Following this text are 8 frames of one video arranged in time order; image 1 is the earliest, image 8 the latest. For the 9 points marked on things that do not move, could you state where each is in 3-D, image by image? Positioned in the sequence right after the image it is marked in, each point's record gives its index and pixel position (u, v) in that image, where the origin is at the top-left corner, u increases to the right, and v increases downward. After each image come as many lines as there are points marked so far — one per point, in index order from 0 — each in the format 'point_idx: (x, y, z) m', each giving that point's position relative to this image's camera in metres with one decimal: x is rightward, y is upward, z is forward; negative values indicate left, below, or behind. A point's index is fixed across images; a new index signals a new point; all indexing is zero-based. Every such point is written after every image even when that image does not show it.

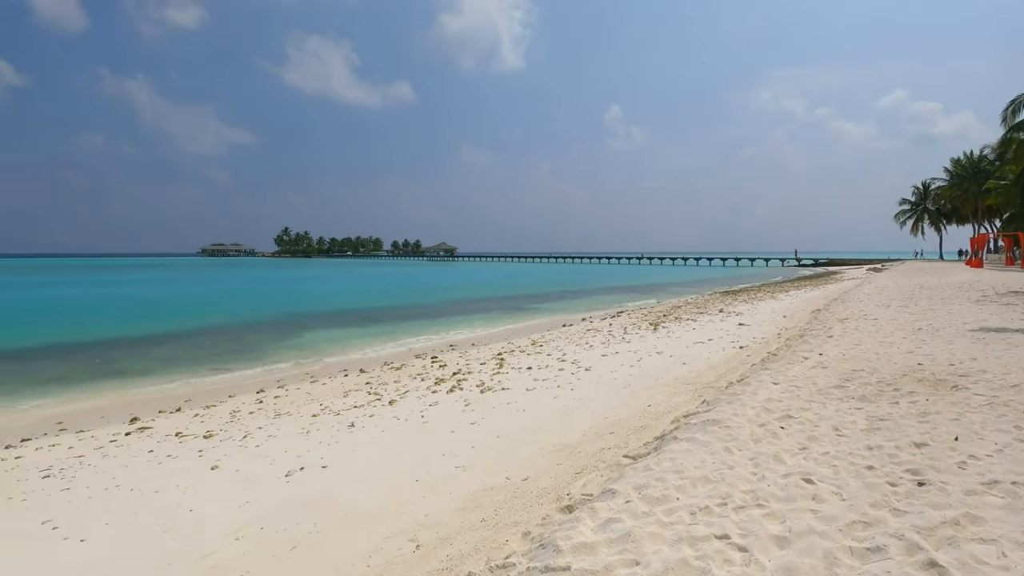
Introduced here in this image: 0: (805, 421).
0: (+2.7, -1.2, +4.9) m
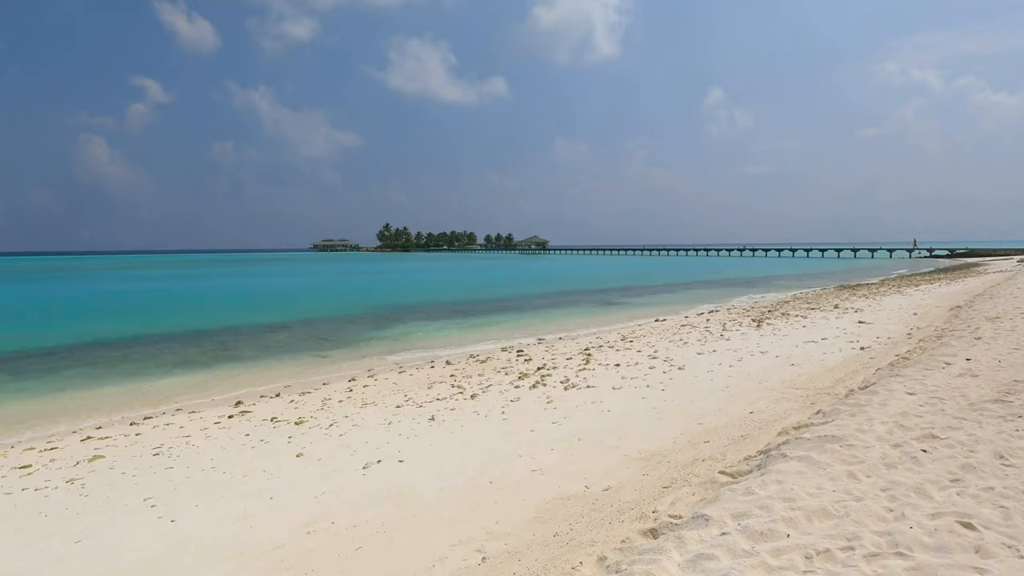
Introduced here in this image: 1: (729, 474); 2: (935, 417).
0: (+3.3, -1.2, +4.0) m
1: (+1.8, -1.5, +4.4) m
2: (+3.7, -1.1, +4.7) m
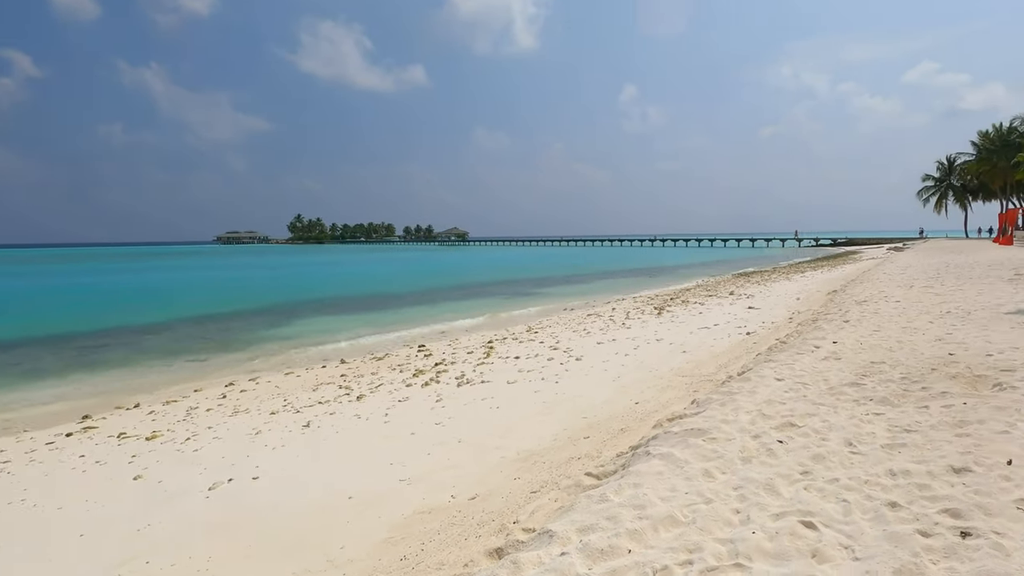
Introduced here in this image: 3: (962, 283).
0: (+2.2, -1.1, +4.0) m
1: (+0.6, -1.5, +4.2) m
2: (+2.5, -1.0, +4.7) m
3: (+11.6, +0.1, +13.8) m
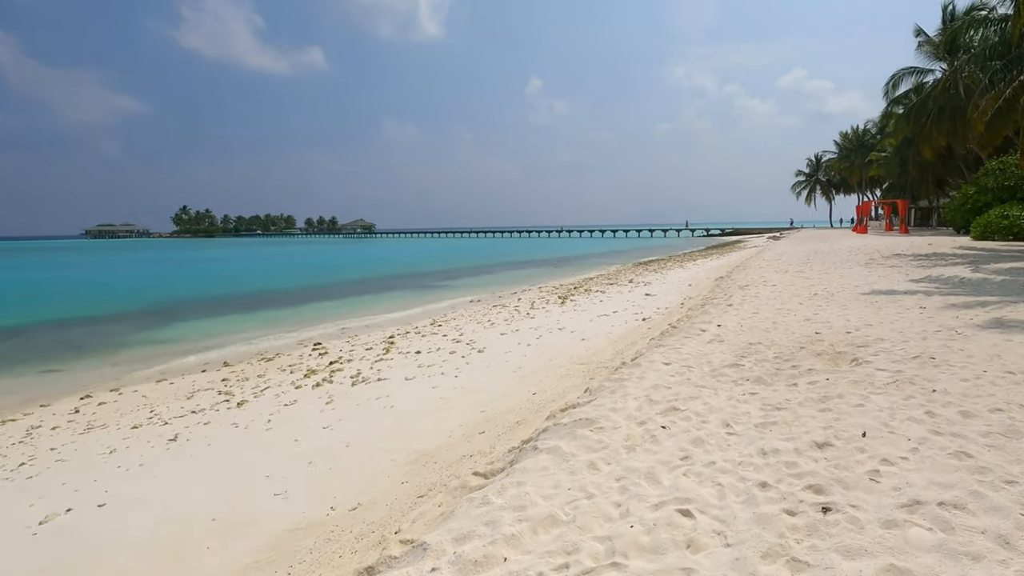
0: (+1.4, -1.0, +4.0) m
1: (-0.2, -1.4, +4.0) m
2: (+1.5, -0.9, +4.8) m
3: (+9.0, +0.6, +15.3) m
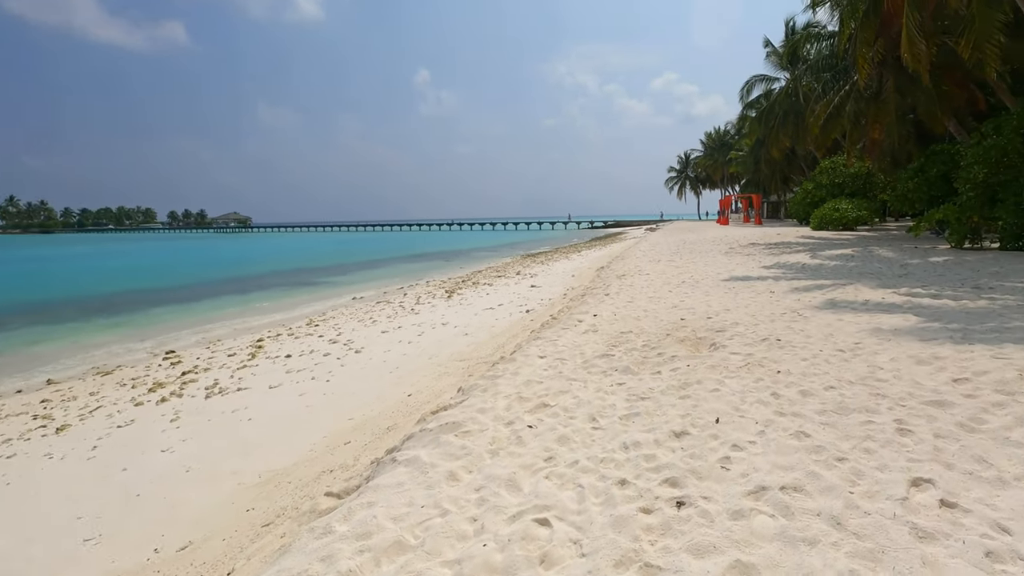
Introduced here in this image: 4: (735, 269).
0: (+0.4, -0.9, +3.9) m
1: (-1.2, -1.4, +3.6) m
2: (+0.4, -0.8, +4.7) m
3: (+5.6, +1.0, +16.4) m
4: (+5.3, +0.5, +12.7) m
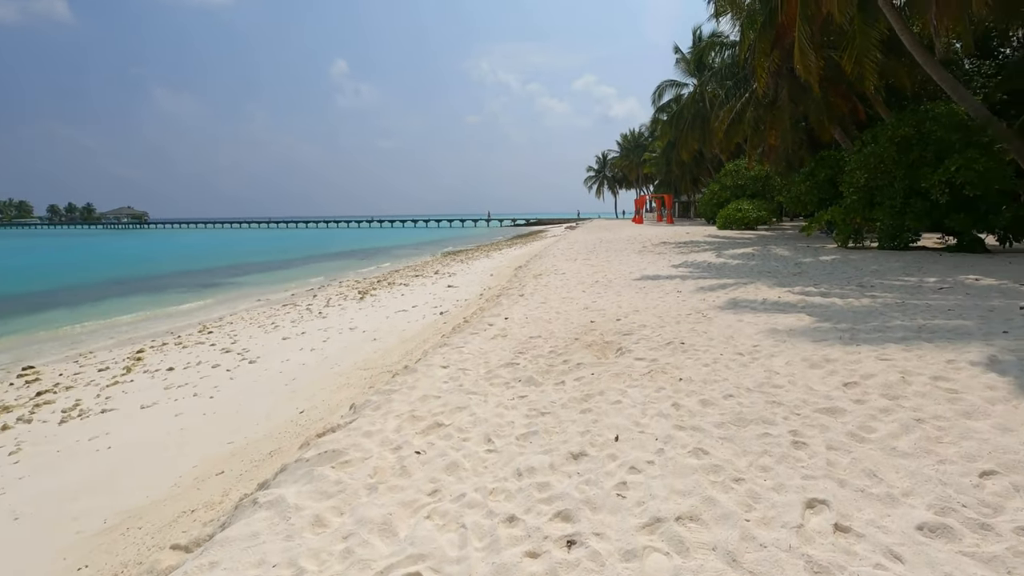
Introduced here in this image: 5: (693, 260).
0: (-0.4, -1.0, +3.6) m
1: (-1.8, -1.4, +3.0) m
2: (-0.5, -0.9, +4.4) m
3: (+3.0, +1.0, +16.7) m
4: (+3.2, +0.5, +12.9) m
5: (+4.6, +0.7, +13.7) m
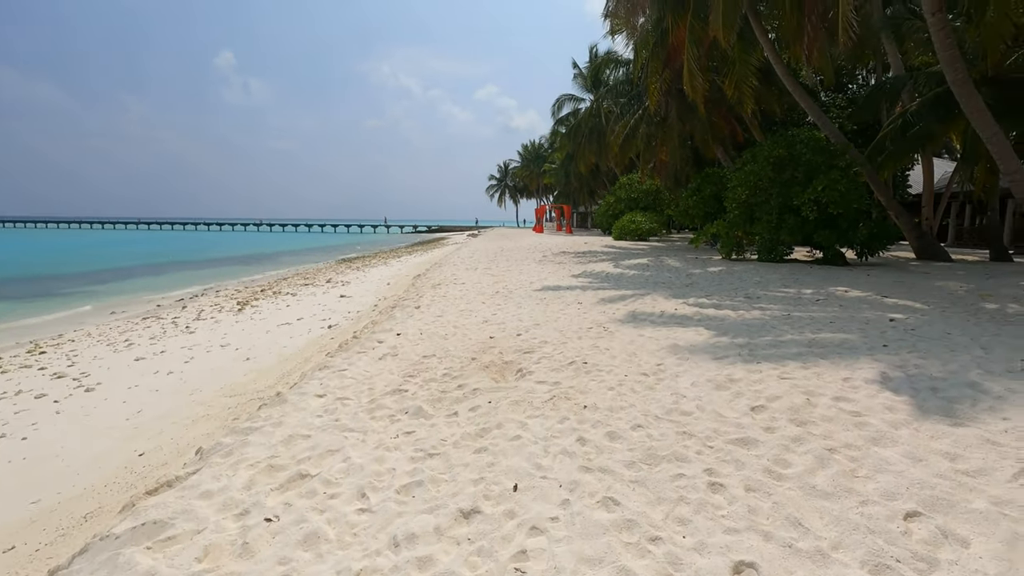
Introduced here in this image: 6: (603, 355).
0: (-1.0, -1.1, +2.9) m
1: (-2.4, -1.6, +2.1) m
2: (-1.3, -1.0, +3.7) m
3: (-0.1, +0.7, +16.4) m
4: (+0.8, +0.2, +12.8) m
5: (+2.1, +0.4, +13.8) m
6: (+0.9, -0.6, +5.0) m
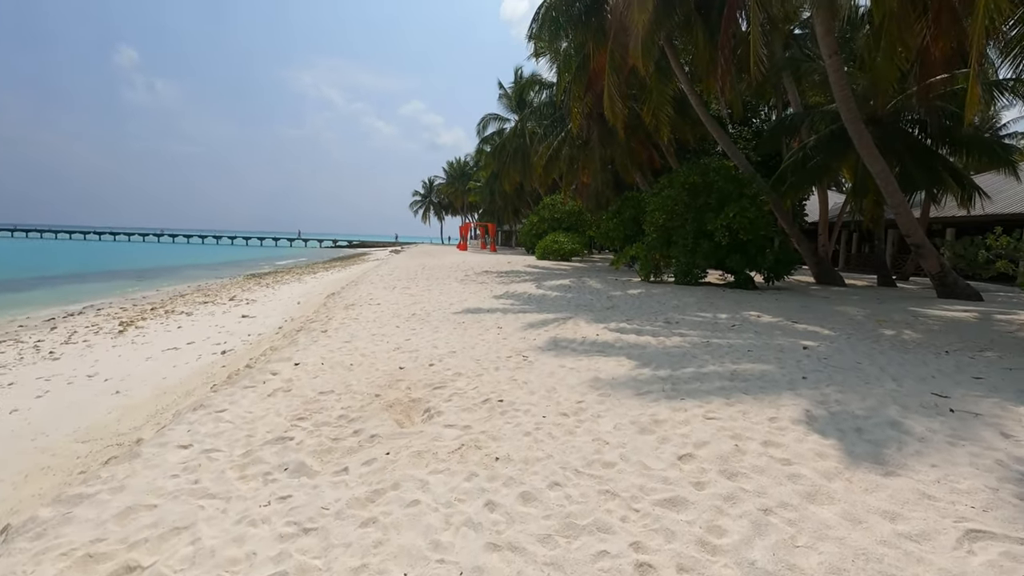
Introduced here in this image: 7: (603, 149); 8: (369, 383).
0: (-1.5, -1.3, +2.2) m
1: (-2.7, -1.7, +1.2) m
2: (-1.9, -1.2, +3.0) m
3: (-2.4, +0.1, +15.8) m
4: (-1.0, -0.3, +12.3) m
5: (+0.1, -0.1, +13.5) m
6: (+0.1, -0.9, +4.6) m
7: (+3.1, +4.7, +18.1) m
8: (-1.4, -0.9, +5.3) m
